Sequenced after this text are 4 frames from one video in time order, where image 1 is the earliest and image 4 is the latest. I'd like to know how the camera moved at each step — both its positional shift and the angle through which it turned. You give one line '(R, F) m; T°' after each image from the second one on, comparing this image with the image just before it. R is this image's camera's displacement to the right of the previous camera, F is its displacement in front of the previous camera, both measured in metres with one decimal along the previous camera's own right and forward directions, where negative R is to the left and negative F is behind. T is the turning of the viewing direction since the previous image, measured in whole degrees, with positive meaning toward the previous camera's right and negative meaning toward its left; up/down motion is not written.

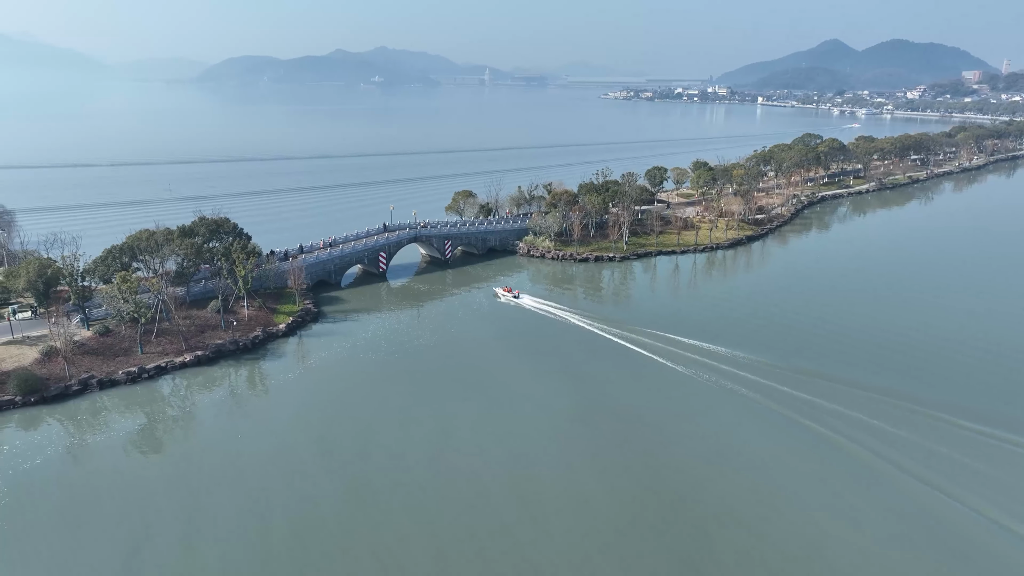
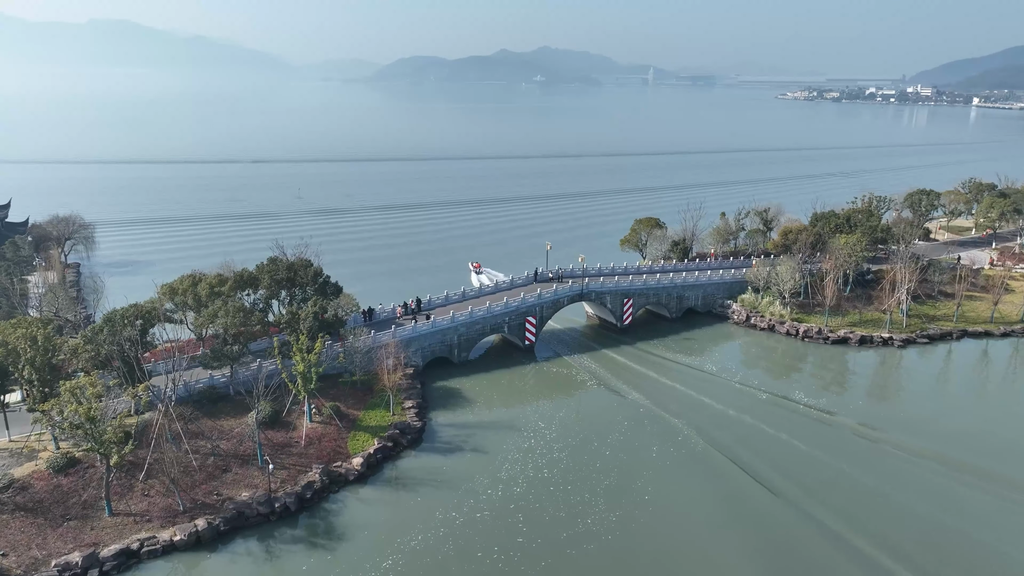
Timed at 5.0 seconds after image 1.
(-3.2, +17.2) m; -12°
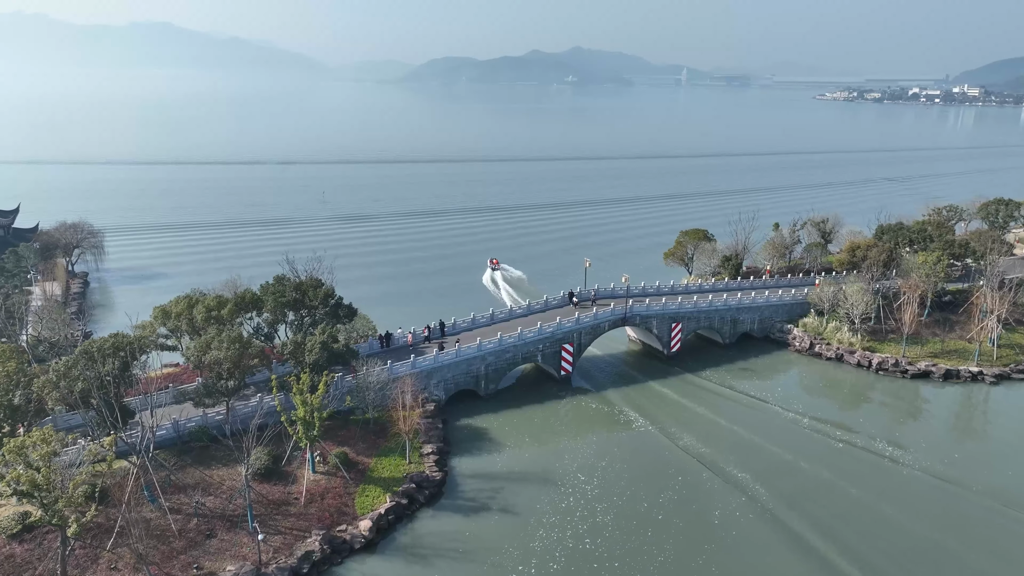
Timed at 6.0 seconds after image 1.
(-0.2, +3.7) m; -2°
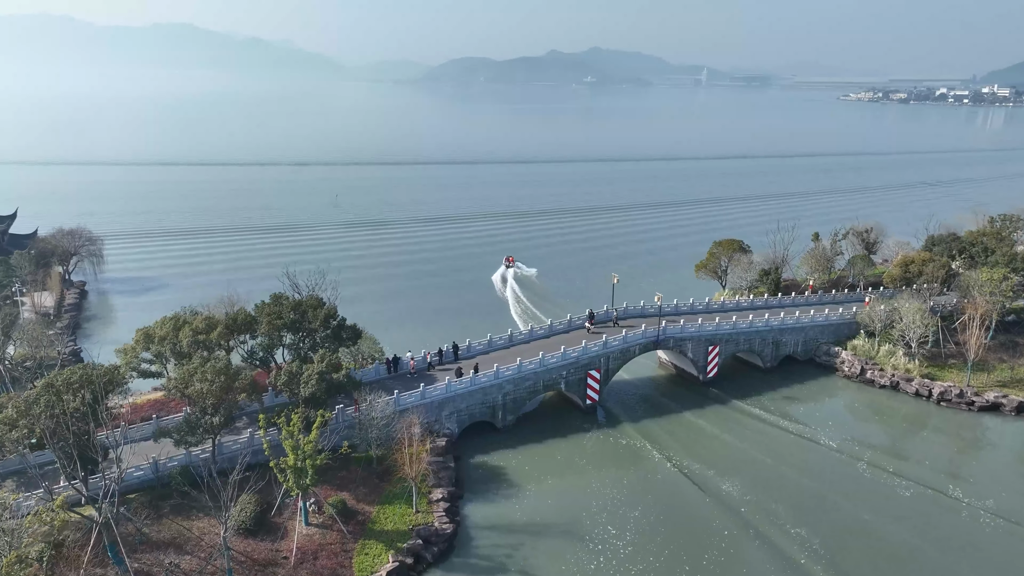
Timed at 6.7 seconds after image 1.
(-0.1, +2.8) m; -1°
